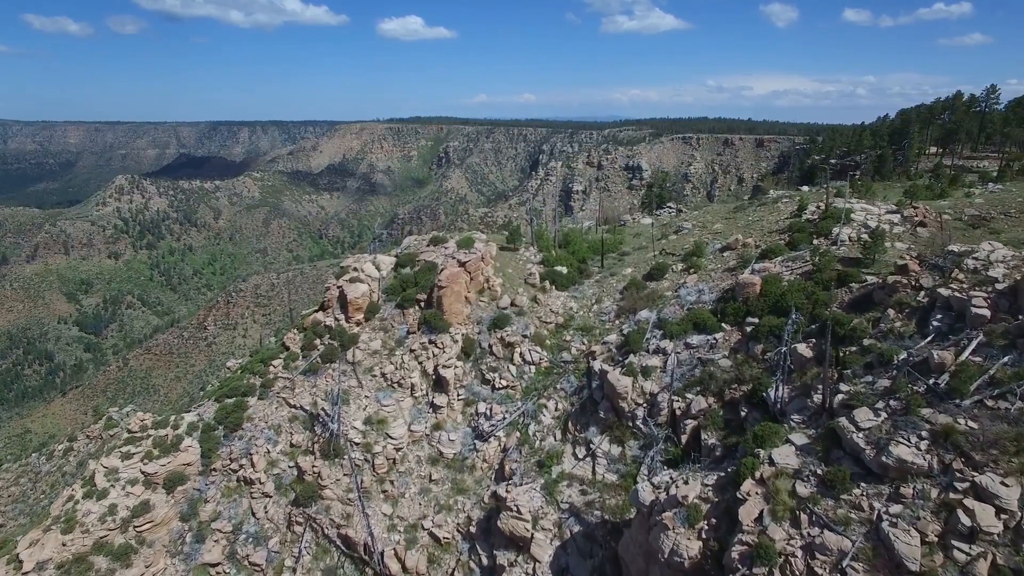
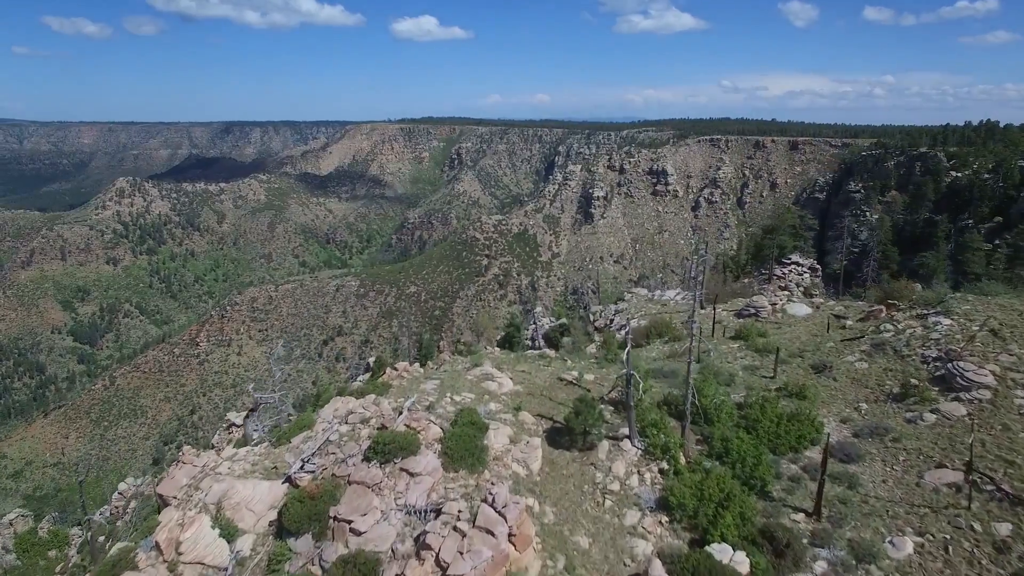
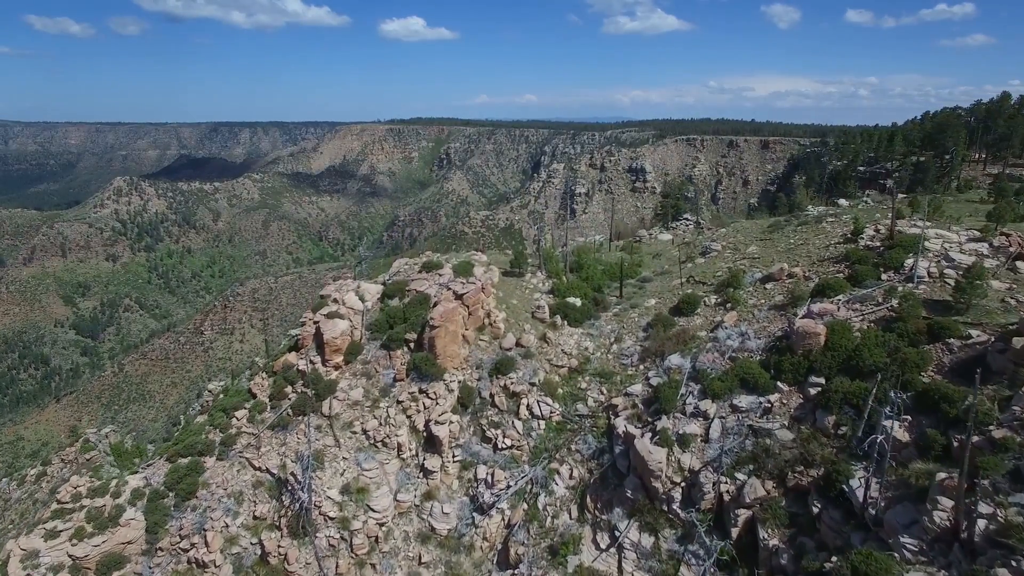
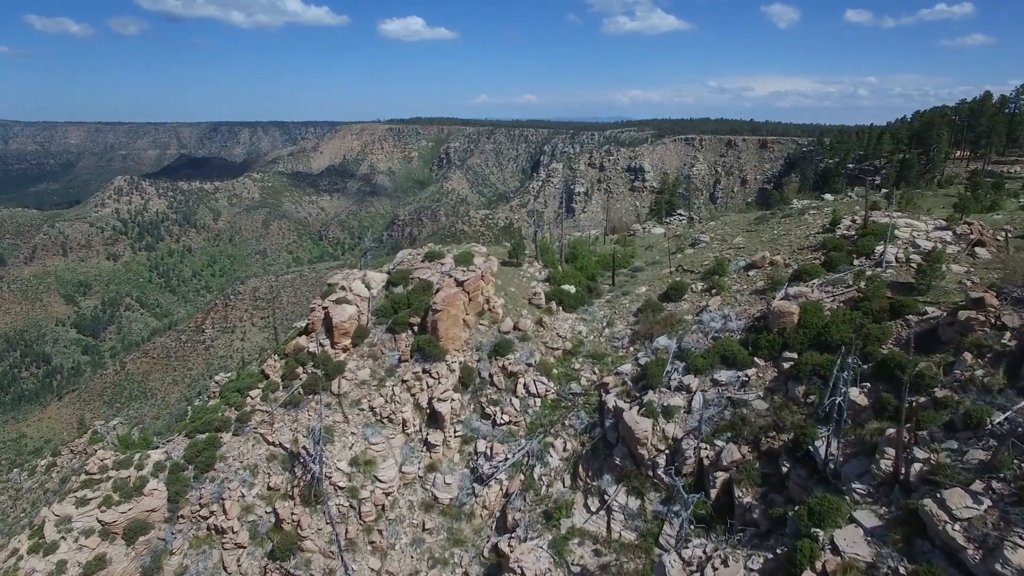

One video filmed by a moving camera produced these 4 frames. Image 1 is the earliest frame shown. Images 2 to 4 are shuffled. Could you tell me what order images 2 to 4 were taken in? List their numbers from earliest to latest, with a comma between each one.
4, 3, 2
